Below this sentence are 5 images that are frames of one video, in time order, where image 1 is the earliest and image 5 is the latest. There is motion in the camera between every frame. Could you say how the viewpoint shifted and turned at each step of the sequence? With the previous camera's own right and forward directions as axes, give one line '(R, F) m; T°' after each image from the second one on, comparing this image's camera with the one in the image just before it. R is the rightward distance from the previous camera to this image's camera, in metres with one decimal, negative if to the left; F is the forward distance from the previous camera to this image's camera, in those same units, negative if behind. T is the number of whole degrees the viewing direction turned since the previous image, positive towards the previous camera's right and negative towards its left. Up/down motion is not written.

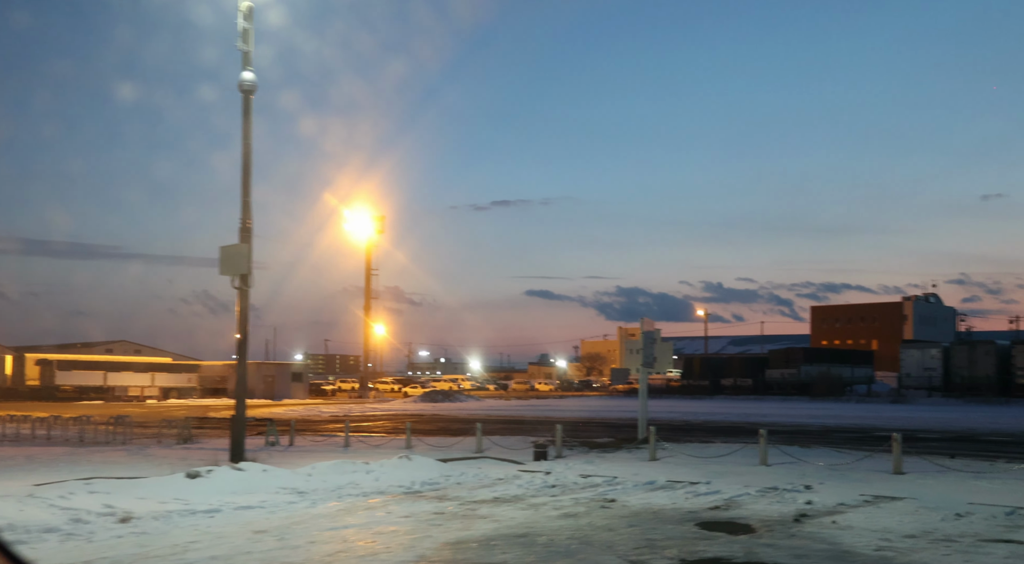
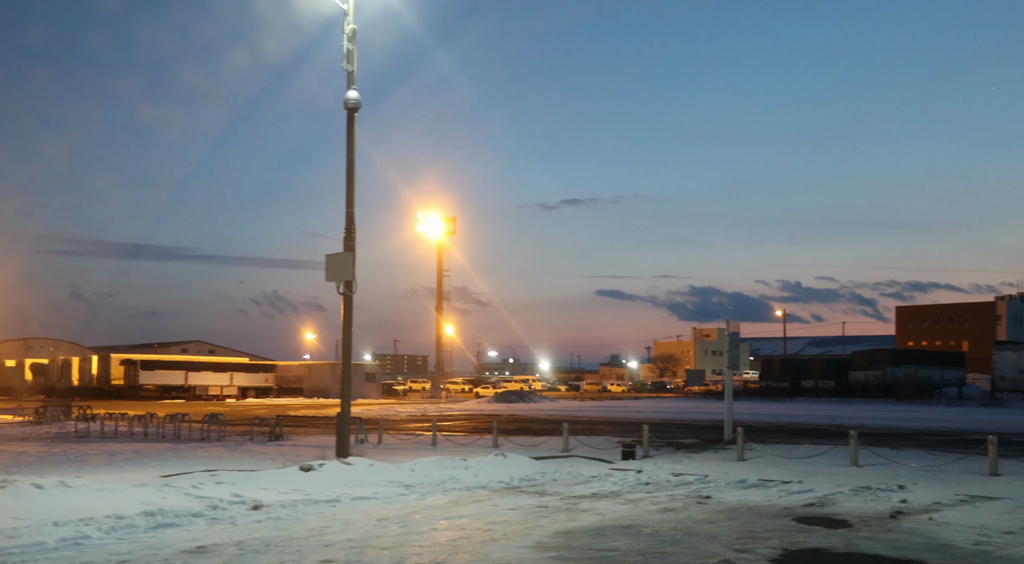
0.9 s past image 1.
(-0.4, -0.8) m; -5°
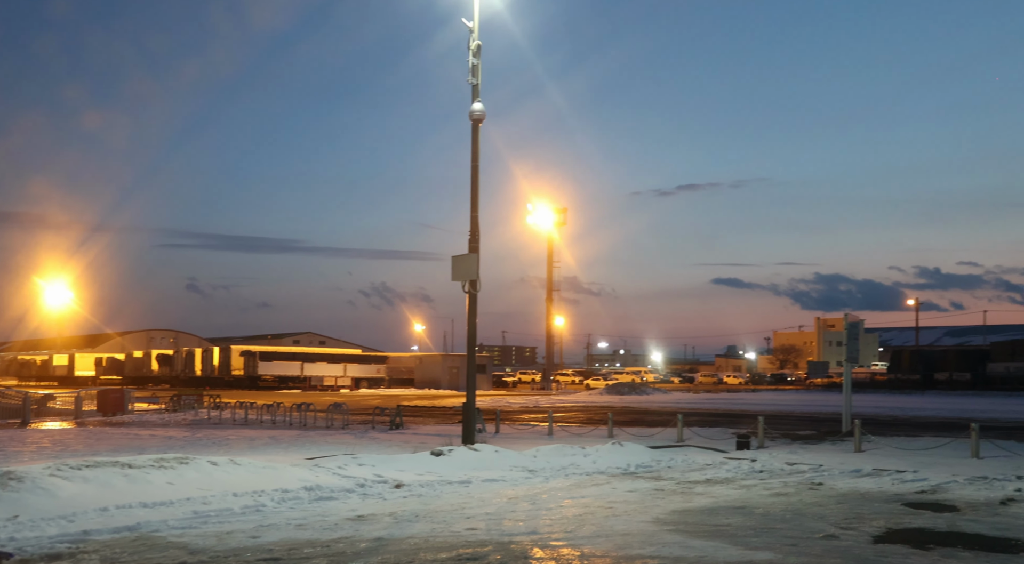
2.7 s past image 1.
(-0.1, -1.2) m; -7°
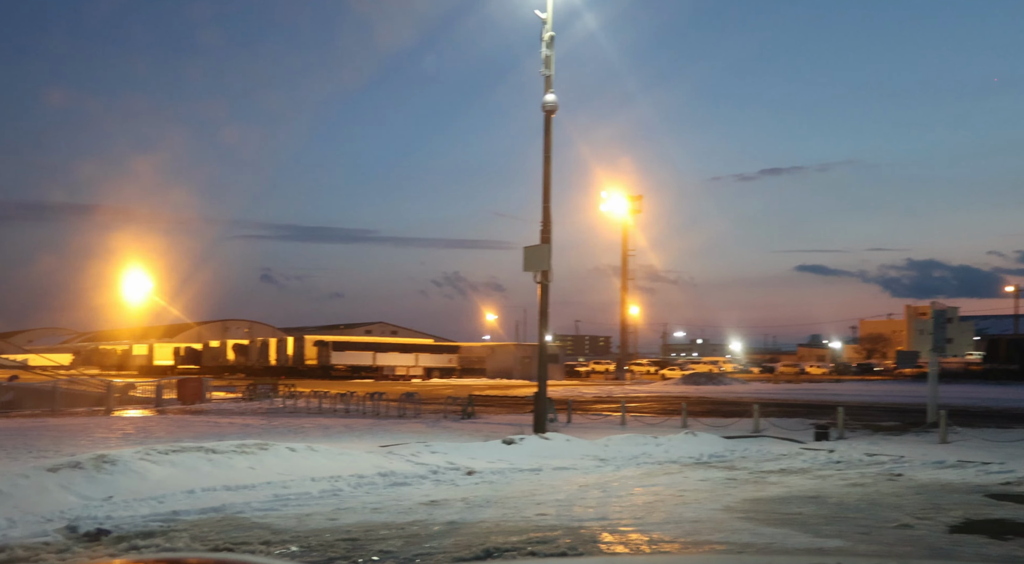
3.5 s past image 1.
(0.0, -0.2) m; -4°
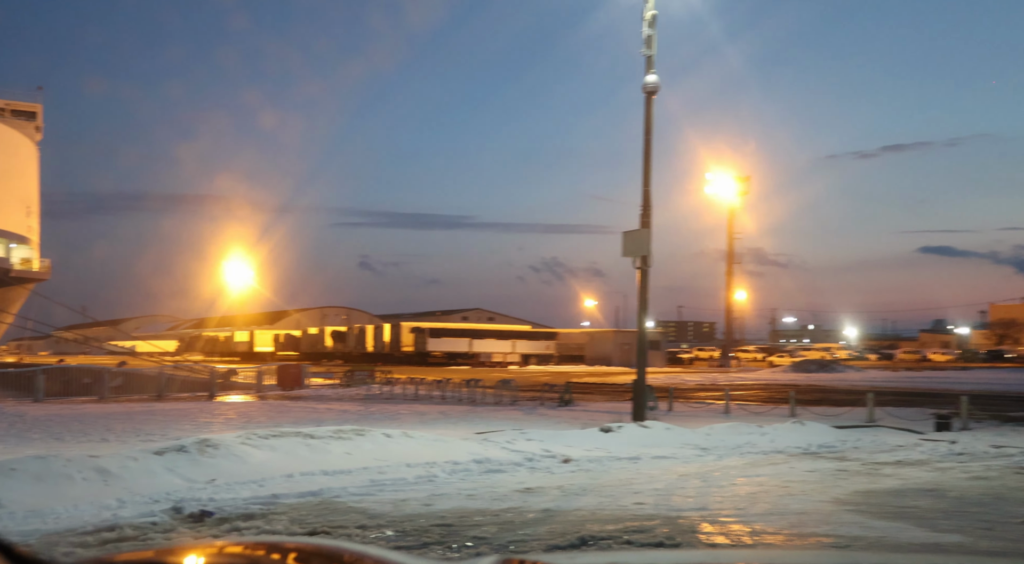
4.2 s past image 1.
(0.0, +0.2) m; -6°
